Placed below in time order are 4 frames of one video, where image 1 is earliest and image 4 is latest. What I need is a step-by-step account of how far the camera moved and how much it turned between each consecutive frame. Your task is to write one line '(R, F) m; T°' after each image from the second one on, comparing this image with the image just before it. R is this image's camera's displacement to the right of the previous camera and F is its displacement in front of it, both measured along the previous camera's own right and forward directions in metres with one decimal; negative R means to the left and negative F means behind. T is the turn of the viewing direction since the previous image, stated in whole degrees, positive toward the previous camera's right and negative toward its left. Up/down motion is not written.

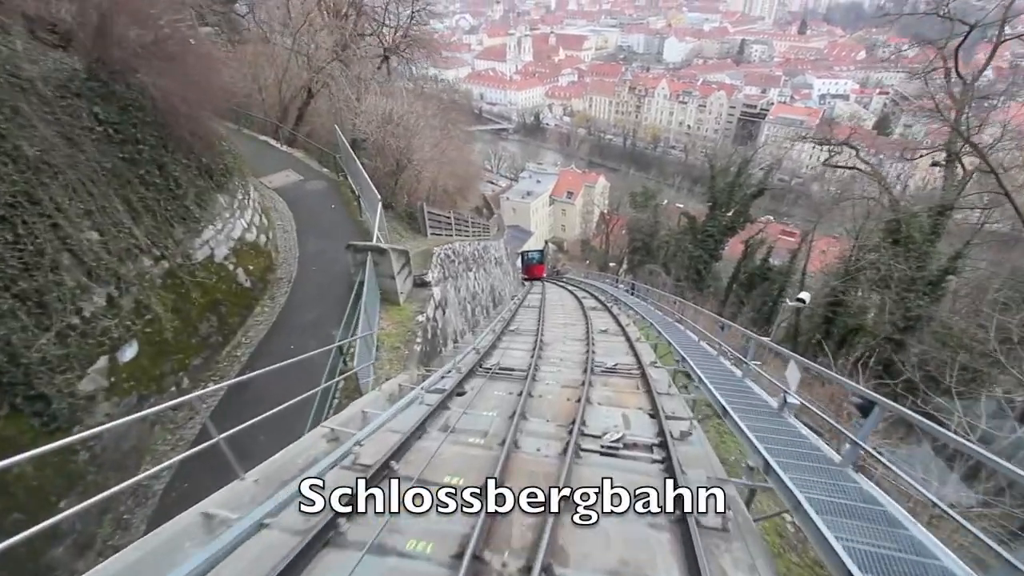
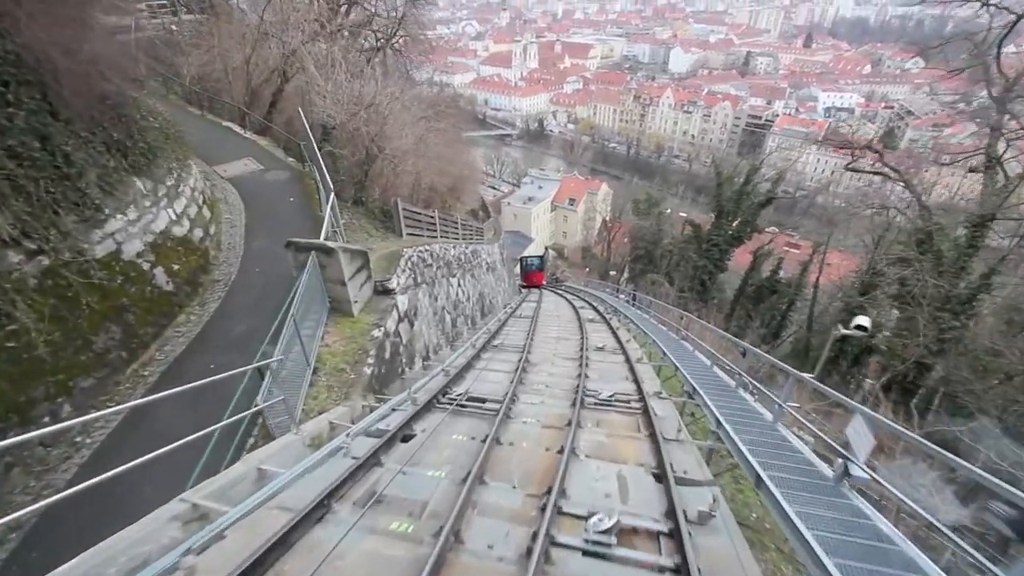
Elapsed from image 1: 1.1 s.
(+0.3, +1.3) m; 0°
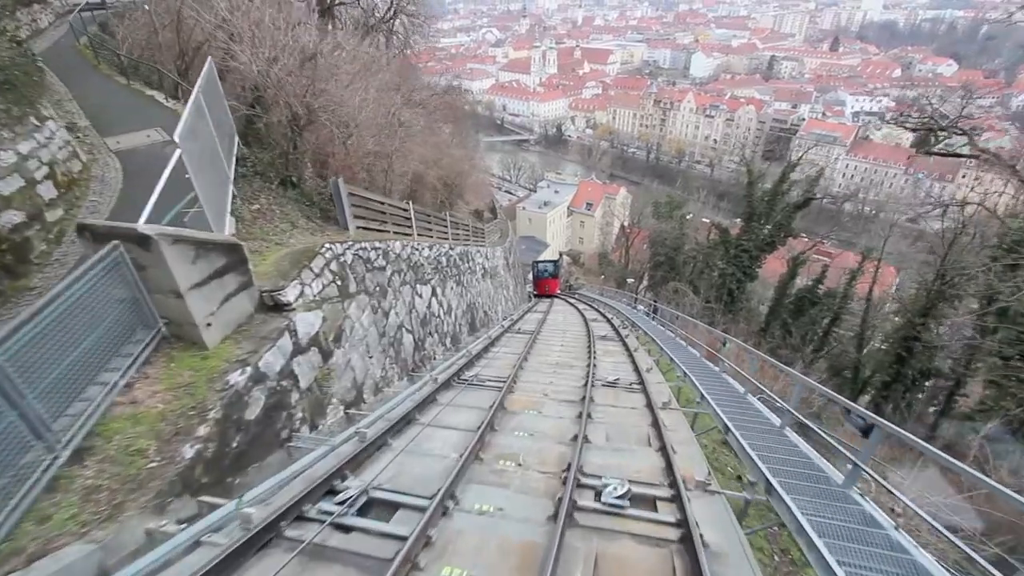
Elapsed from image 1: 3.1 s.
(+0.6, +2.6) m; -2°
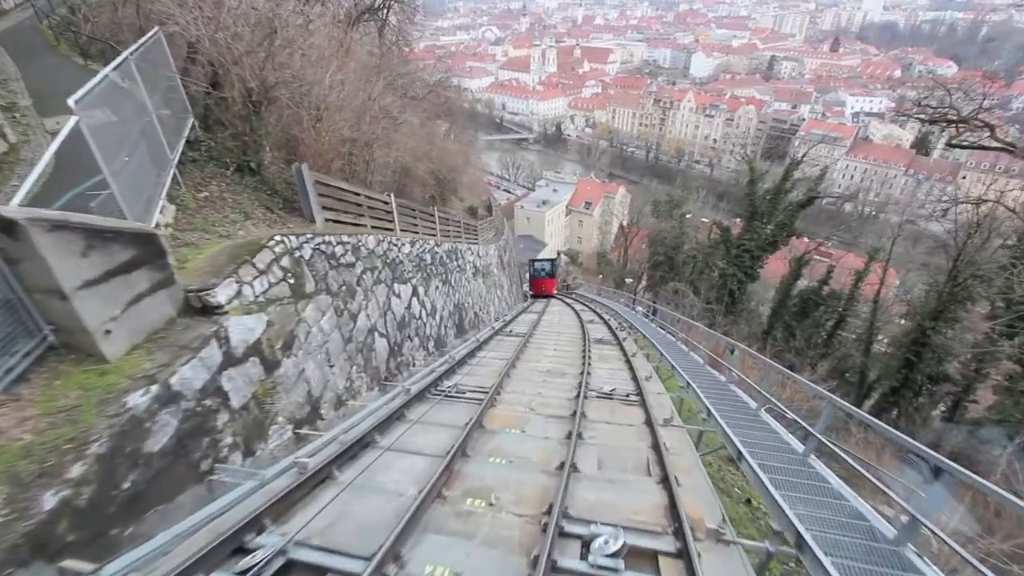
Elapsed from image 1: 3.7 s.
(+0.2, +0.8) m; 0°
